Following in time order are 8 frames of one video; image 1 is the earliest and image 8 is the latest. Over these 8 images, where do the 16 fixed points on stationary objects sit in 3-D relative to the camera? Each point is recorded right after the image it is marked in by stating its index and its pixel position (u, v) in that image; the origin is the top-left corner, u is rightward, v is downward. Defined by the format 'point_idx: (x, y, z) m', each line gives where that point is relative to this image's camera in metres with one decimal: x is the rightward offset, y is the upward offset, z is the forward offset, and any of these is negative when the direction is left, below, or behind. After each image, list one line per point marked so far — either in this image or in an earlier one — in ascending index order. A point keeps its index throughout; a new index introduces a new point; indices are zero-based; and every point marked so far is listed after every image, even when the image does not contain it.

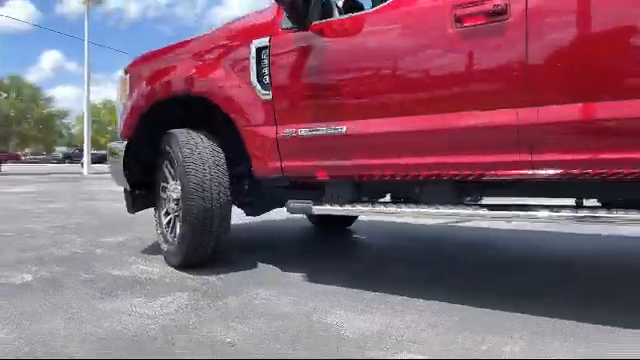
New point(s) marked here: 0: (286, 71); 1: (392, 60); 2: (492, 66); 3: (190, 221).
0: (-0.2, +0.6, +2.9) m
1: (+0.4, +0.6, +2.5) m
2: (+0.8, +0.5, +2.3) m
3: (-0.8, -0.2, +3.1) m
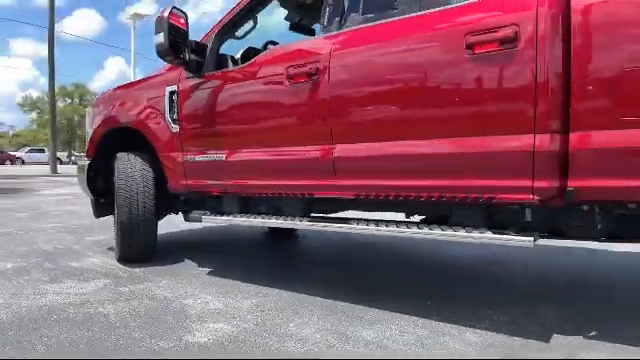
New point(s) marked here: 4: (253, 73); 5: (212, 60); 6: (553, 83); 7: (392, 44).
0: (-1.0, +0.5, +3.7) m
1: (-0.4, +0.5, +3.3) m
2: (0.0, +0.4, +3.0) m
3: (-1.5, -0.4, +4.0) m
4: (-0.4, +0.7, +3.4) m
5: (-0.8, +0.9, +3.7) m
6: (+1.0, +0.5, +2.3) m
7: (+0.4, +0.7, +2.7) m
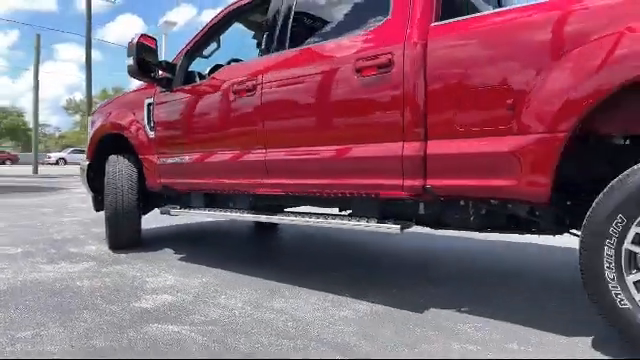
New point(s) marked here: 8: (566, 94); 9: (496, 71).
0: (-1.4, +0.5, +4.3) m
1: (-0.8, +0.5, +3.9) m
2: (-0.4, +0.4, +3.6) m
3: (-1.9, -0.3, +4.6) m
4: (-0.8, +0.7, +4.0) m
5: (-1.2, +0.9, +4.3) m
6: (+0.5, +0.5, +2.8) m
7: (0.0, +0.7, +3.3) m
8: (+1.1, +0.4, +2.3) m
9: (+0.9, +0.6, +2.5) m
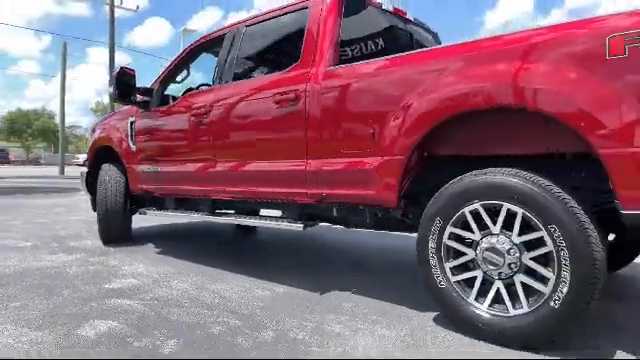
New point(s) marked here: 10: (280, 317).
0: (-1.8, +0.5, +5.2) m
1: (-1.3, +0.5, +4.7) m
2: (-1.0, +0.4, +4.4) m
3: (-2.4, -0.4, +5.5) m
4: (-1.3, +0.7, +4.8) m
5: (-1.7, +0.8, +5.2) m
6: (0.0, +0.4, +3.5) m
7: (-0.6, +0.7, +4.1) m
8: (+0.5, +0.3, +3.0) m
9: (+0.3, +0.5, +3.3) m
10: (-0.3, -0.9, +3.1) m
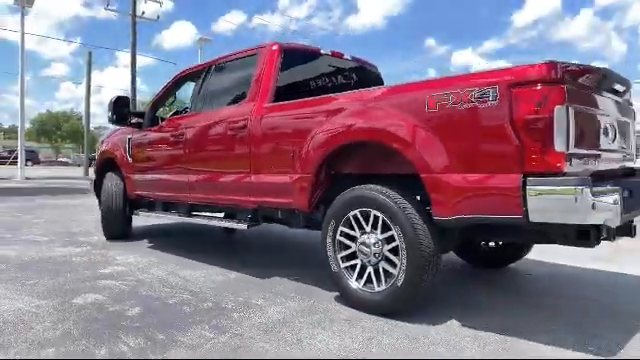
0: (-2.3, +0.4, +6.3) m
1: (-1.8, +0.4, +5.8) m
2: (-1.5, +0.3, +5.5) m
3: (-2.8, -0.5, +6.7) m
4: (-1.8, +0.6, +5.9) m
5: (-2.1, +0.8, +6.3) m
6: (-0.6, +0.3, +4.6) m
7: (-1.1, +0.6, +5.1) m
8: (-0.1, +0.2, +4.1) m
9: (-0.3, +0.4, +4.3) m
10: (-0.8, -0.9, +4.2) m
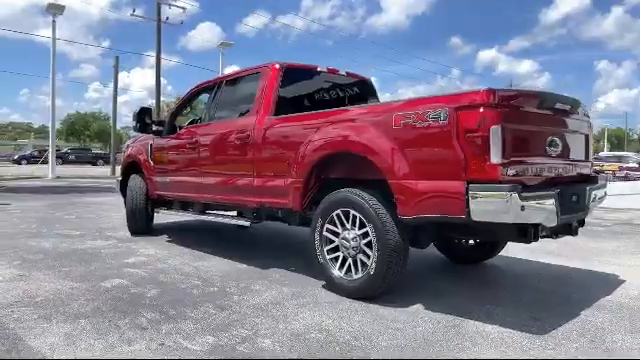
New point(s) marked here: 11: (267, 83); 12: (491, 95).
0: (-2.3, +0.4, +7.1) m
1: (-1.8, +0.4, +6.6) m
2: (-1.5, +0.2, +6.2) m
3: (-2.8, -0.5, +7.4) m
4: (-1.8, +0.6, +6.6) m
5: (-2.1, +0.7, +7.0) m
6: (-0.6, +0.3, +5.3) m
7: (-1.1, +0.6, +5.8) m
8: (-0.1, +0.2, +4.7) m
9: (-0.3, +0.4, +5.0) m
10: (-0.9, -1.0, +4.9) m
11: (-0.6, +1.1, +5.6) m
12: (+1.2, +0.6, +3.5) m
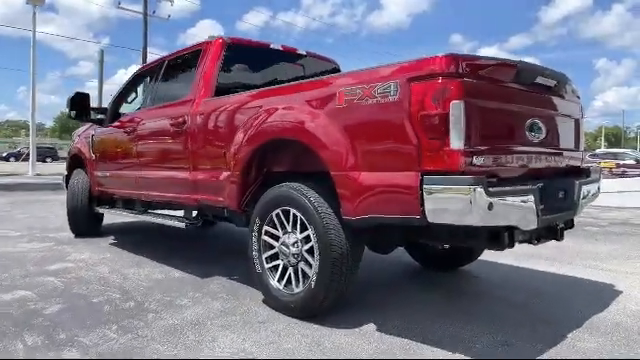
0: (-2.8, +0.4, +6.3) m
1: (-2.3, +0.4, +5.8) m
2: (-2.0, +0.3, +5.5) m
3: (-3.3, -0.4, +6.7) m
4: (-2.3, +0.6, +5.9) m
5: (-2.6, +0.8, +6.3) m
6: (-1.1, +0.3, +4.5) m
7: (-1.6, +0.6, +5.1) m
8: (-0.6, +0.3, +4.0) m
9: (-0.8, +0.4, +4.2) m
10: (-1.4, -0.9, +4.1) m
11: (-1.1, +1.1, +4.8) m
12: (+0.7, +0.6, +2.7) m
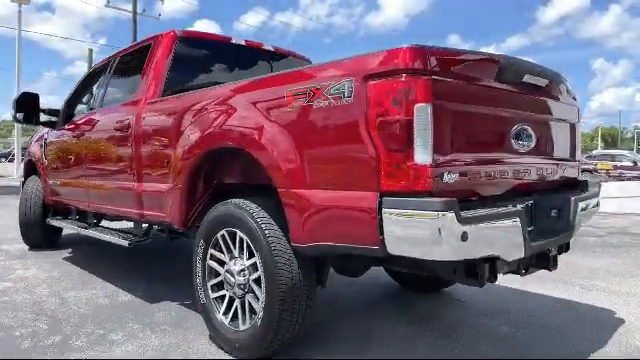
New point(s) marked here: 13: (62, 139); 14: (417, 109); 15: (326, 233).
0: (-3.1, +0.3, +5.8) m
1: (-2.6, +0.3, +5.3) m
2: (-2.3, +0.2, +4.9) m
3: (-3.6, -0.5, +6.1) m
4: (-2.6, +0.5, +5.3) m
5: (-2.9, +0.7, +5.7) m
6: (-1.4, +0.2, +4.0) m
7: (-1.9, +0.5, +4.5) m
8: (-0.9, +0.2, +3.4) m
9: (-1.1, +0.3, +3.7) m
10: (-1.7, -1.0, +3.6) m
11: (-1.4, +1.0, +4.3) m
12: (+0.4, +0.5, +2.2) m
13: (-2.8, +0.4, +5.5) m
14: (+0.4, +0.3, +2.2) m
15: (0.0, -0.3, +2.5) m
